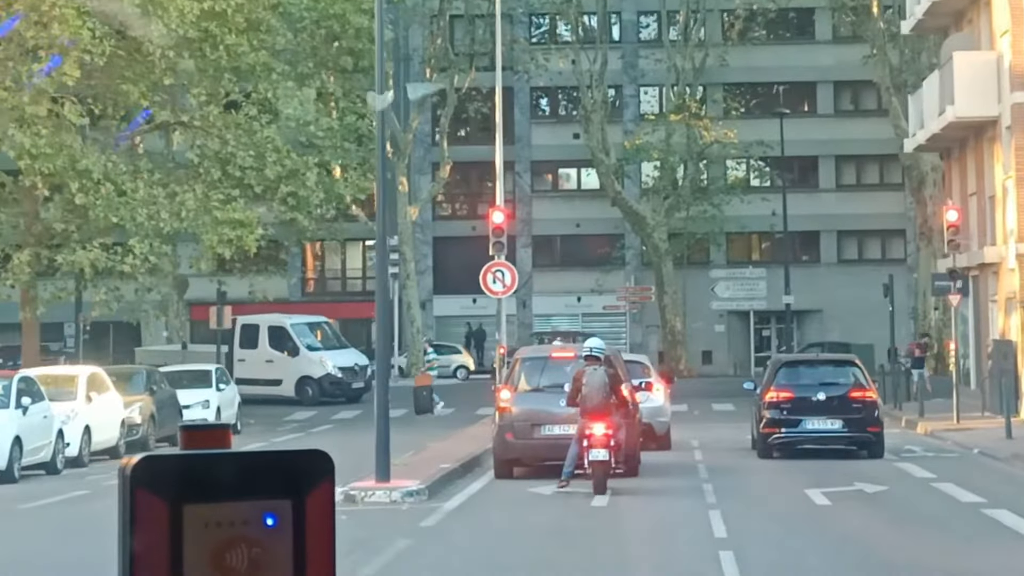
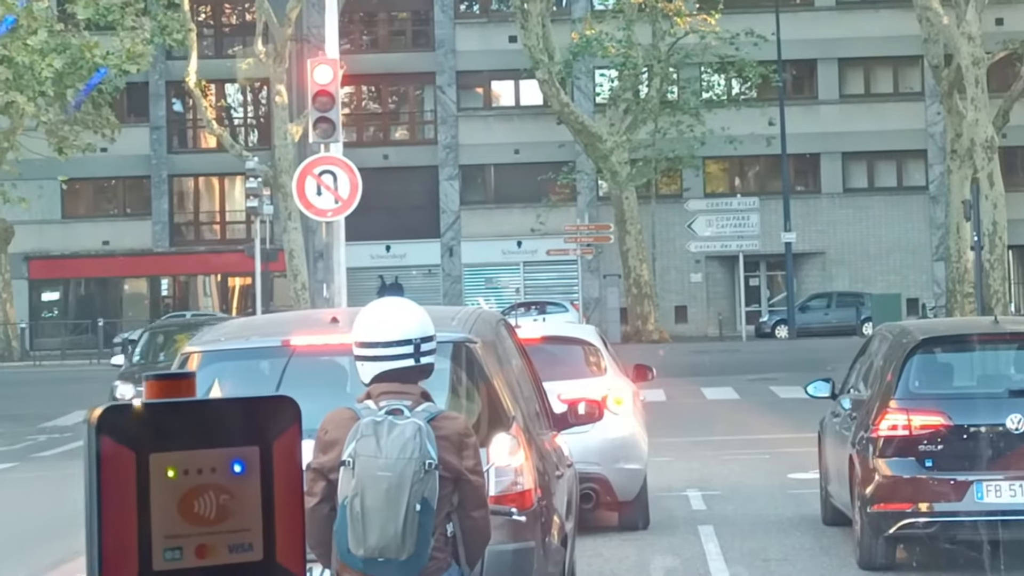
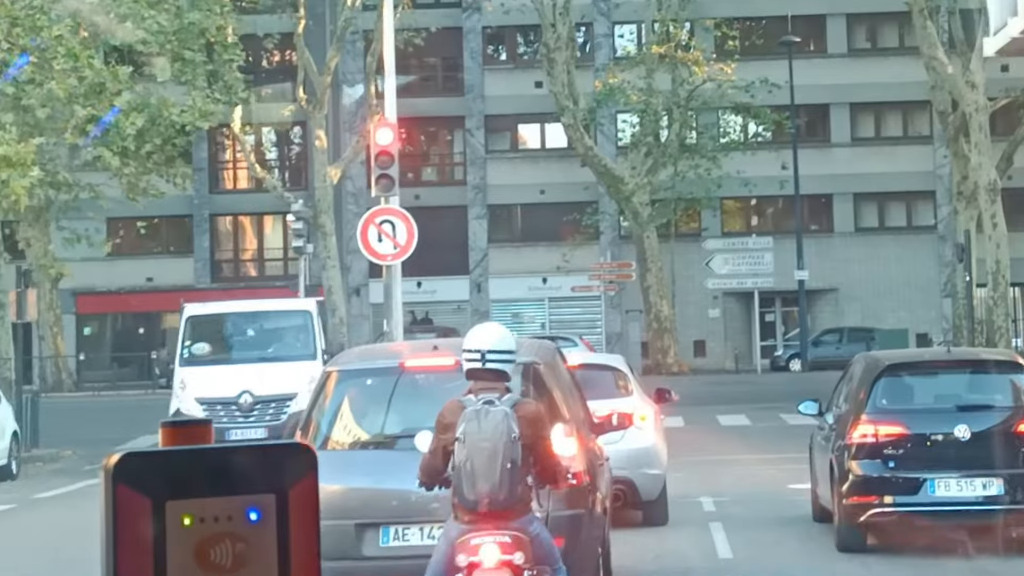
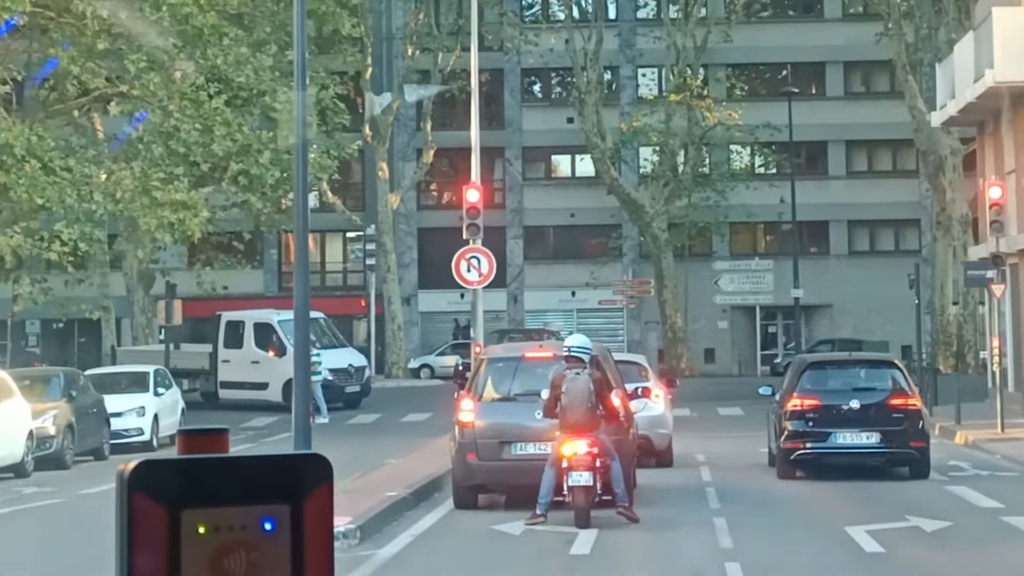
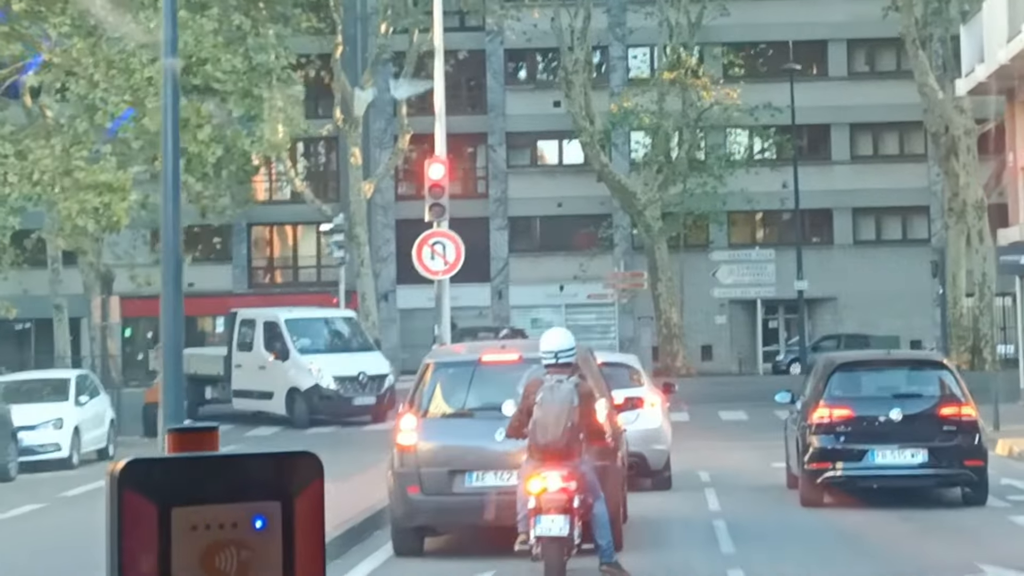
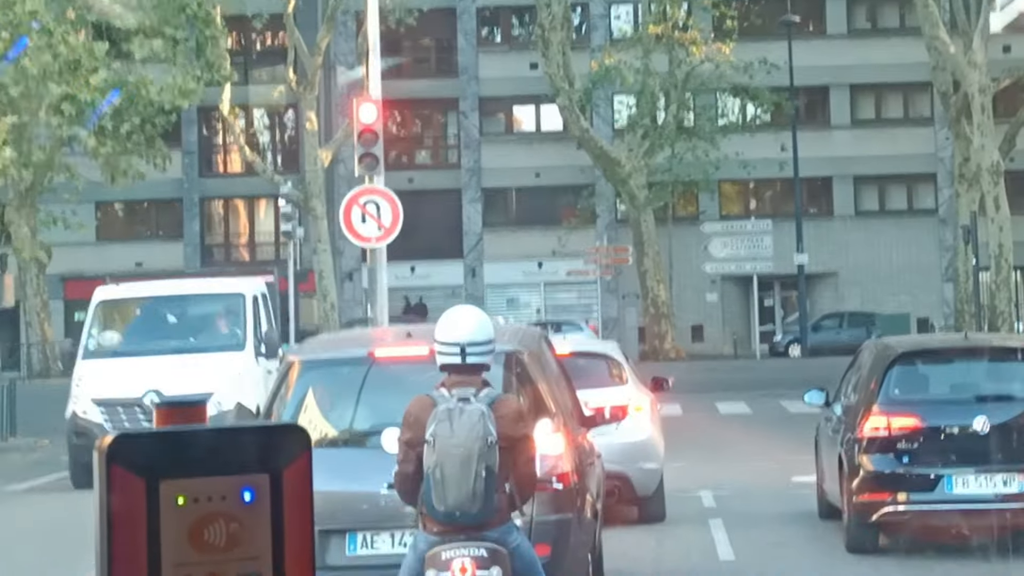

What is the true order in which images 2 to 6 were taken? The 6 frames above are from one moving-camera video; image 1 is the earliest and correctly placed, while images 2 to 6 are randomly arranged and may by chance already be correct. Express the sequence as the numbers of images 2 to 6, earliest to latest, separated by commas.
4, 5, 3, 6, 2
